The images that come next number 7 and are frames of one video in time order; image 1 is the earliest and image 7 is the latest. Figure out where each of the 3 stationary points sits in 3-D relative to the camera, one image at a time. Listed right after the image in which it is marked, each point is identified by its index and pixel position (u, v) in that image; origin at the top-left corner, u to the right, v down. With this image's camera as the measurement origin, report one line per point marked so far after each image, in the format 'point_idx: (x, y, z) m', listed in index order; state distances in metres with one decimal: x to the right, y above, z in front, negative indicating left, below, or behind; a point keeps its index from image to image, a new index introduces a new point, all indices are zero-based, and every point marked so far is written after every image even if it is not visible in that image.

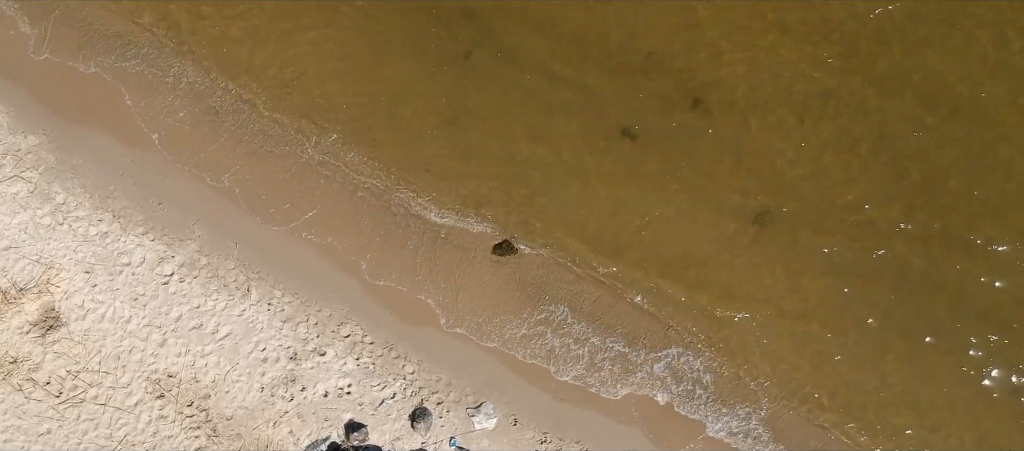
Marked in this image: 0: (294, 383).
0: (-2.1, -1.5, +5.6) m
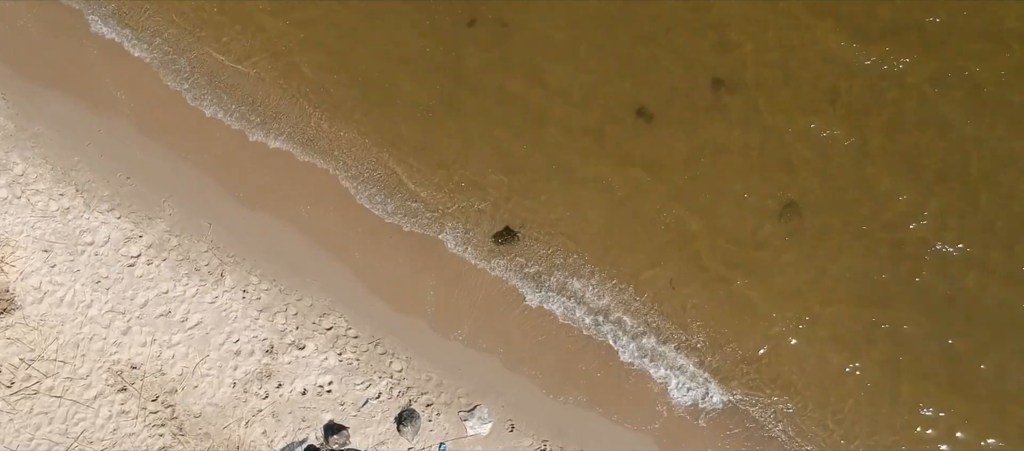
0: (-2.2, -1.4, +5.1) m
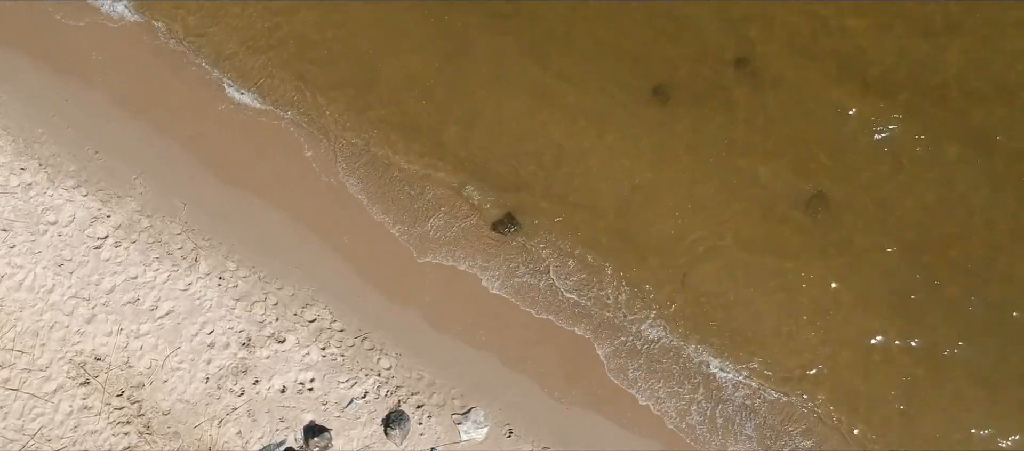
0: (-2.2, -1.2, +4.6) m
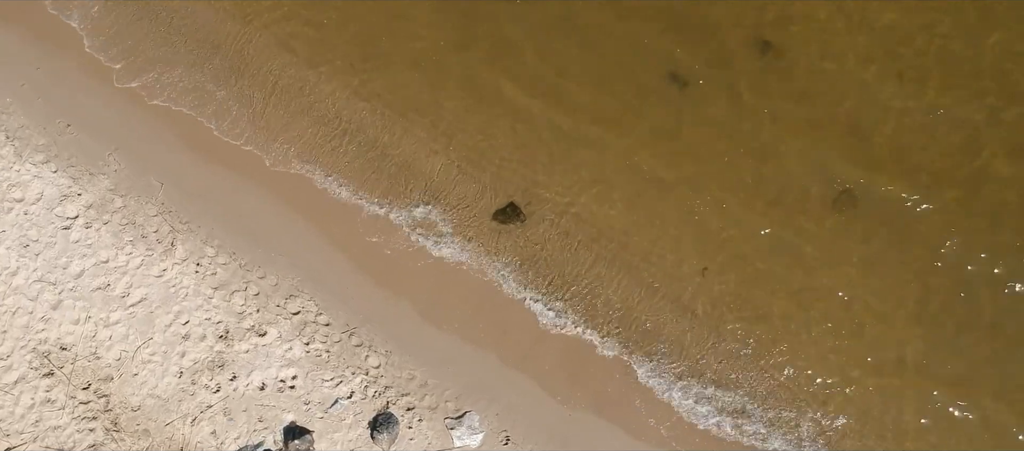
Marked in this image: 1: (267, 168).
0: (-2.2, -1.1, +4.3) m
1: (-2.0, +0.5, +4.6) m
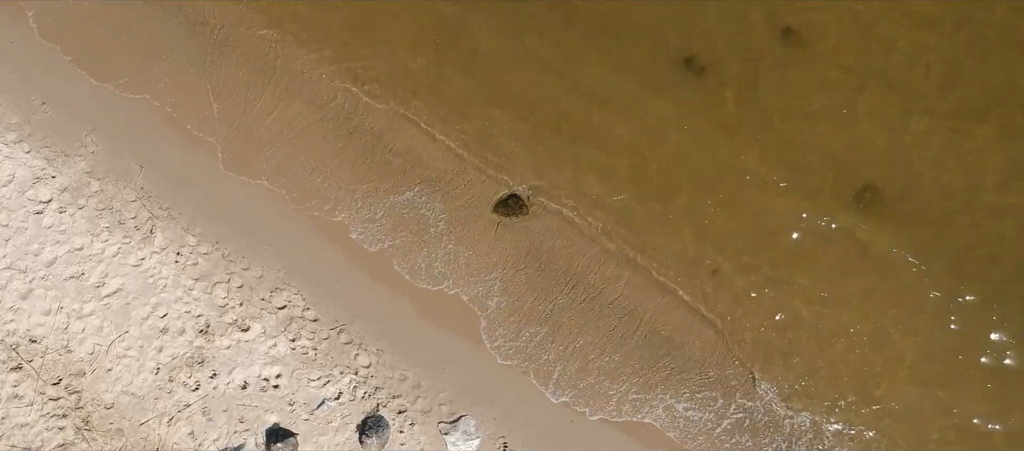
0: (-2.2, -1.0, +4.0) m
1: (-1.9, +0.5, +4.3) m
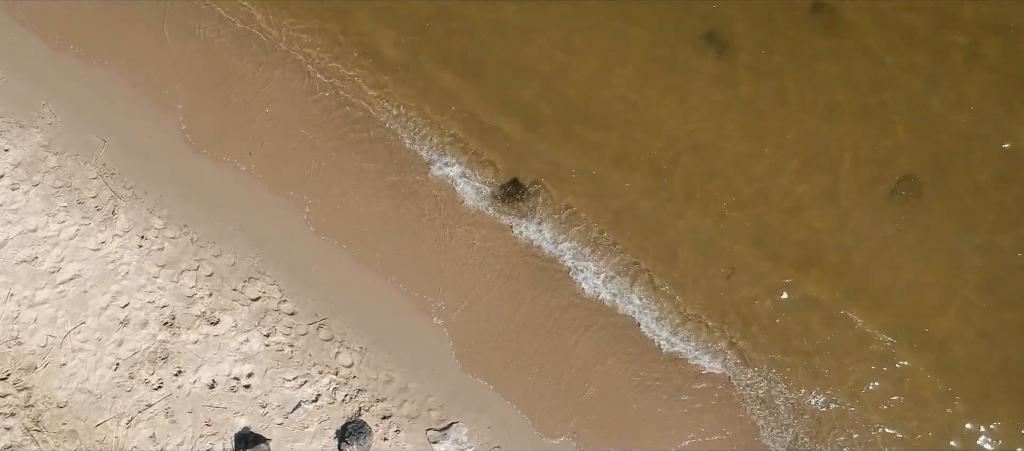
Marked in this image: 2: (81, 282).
0: (-2.2, -0.9, +3.6) m
1: (-1.9, +0.7, +3.9) m
2: (-2.7, -0.4, +3.6) m
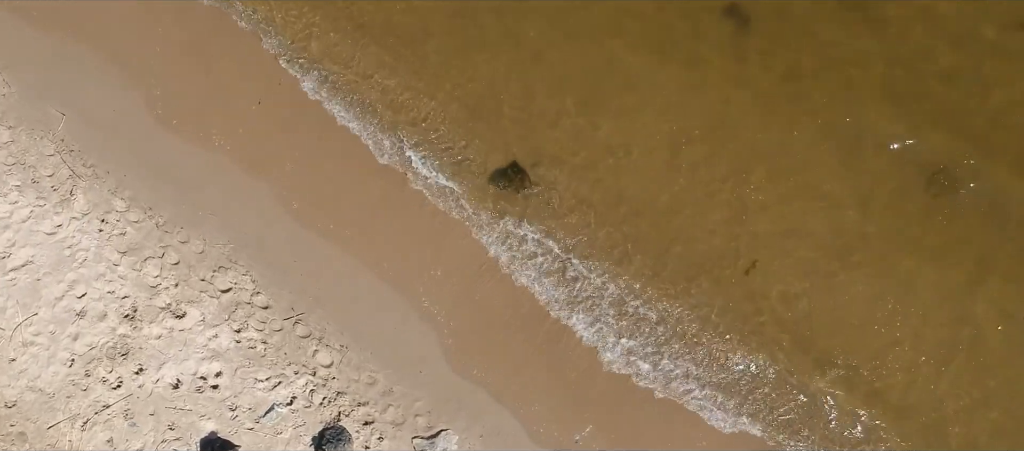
0: (-2.2, -0.8, +3.3) m
1: (-1.9, +0.8, +3.5) m
2: (-2.8, -0.2, +3.3) m
